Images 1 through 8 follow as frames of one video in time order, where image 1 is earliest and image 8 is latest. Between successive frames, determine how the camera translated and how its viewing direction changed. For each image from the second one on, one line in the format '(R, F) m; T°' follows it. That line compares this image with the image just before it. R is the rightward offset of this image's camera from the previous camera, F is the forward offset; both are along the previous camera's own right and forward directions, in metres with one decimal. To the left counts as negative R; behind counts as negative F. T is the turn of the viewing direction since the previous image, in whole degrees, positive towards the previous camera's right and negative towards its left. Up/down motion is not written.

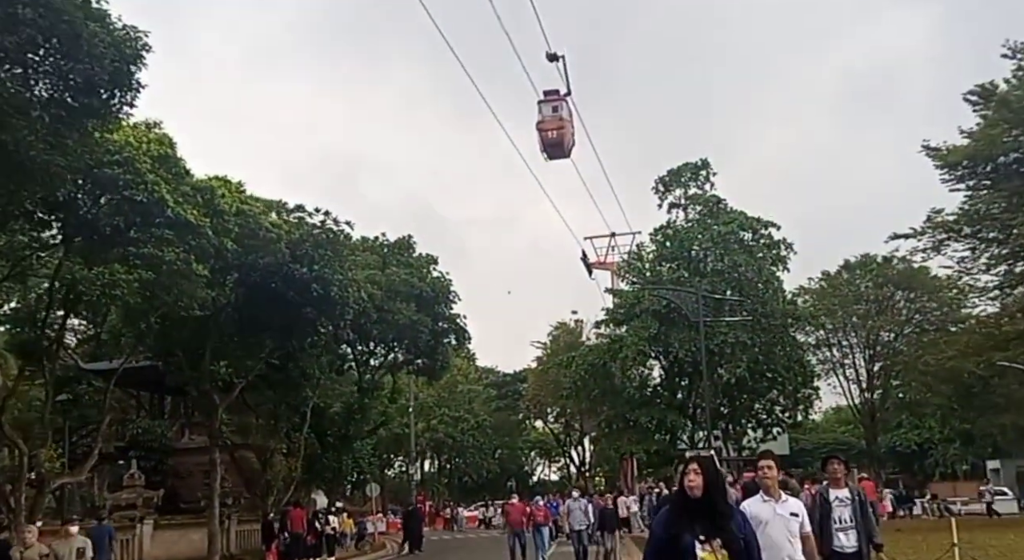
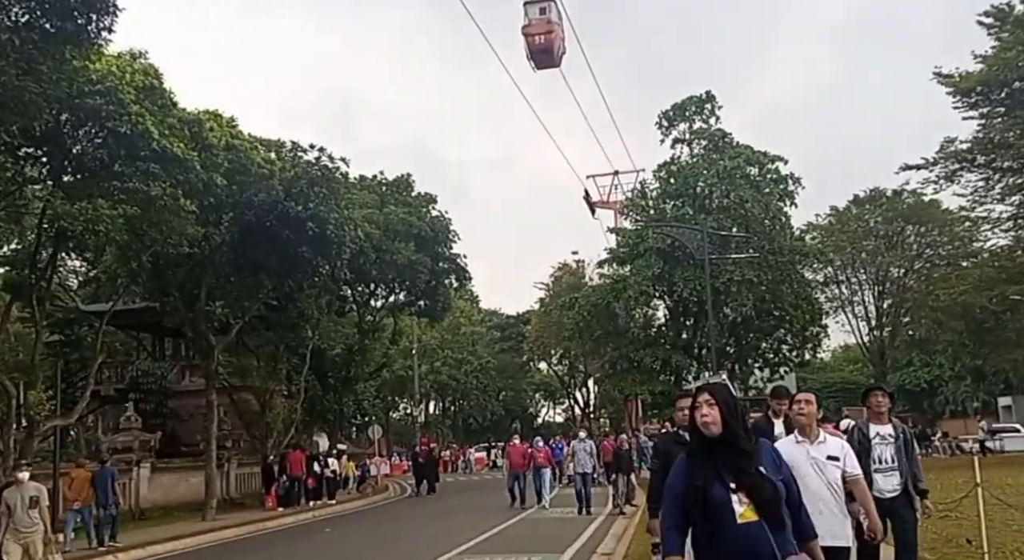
(+0.1, +0.9) m; 0°
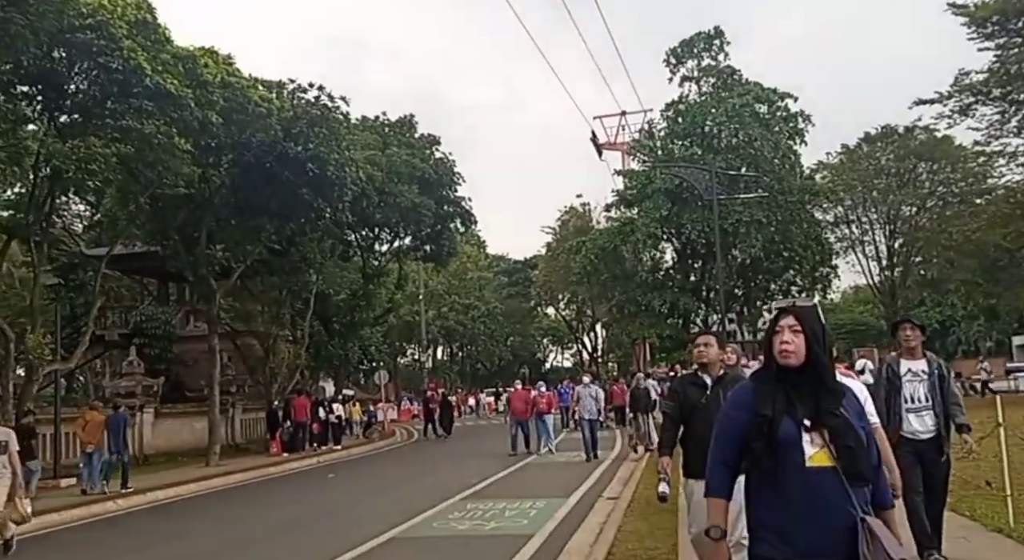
(+0.1, +0.7) m; 0°
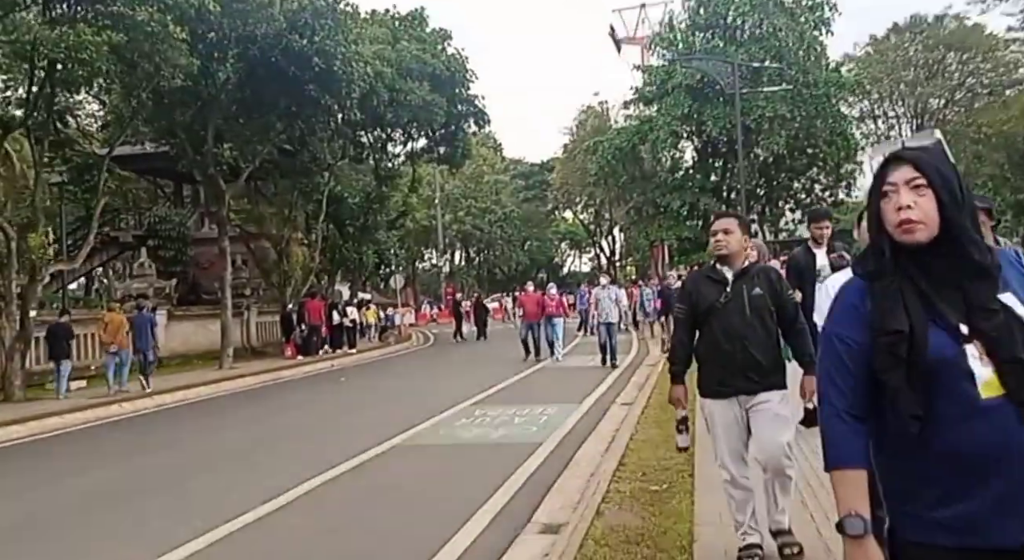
(+0.1, +0.8) m; -1°
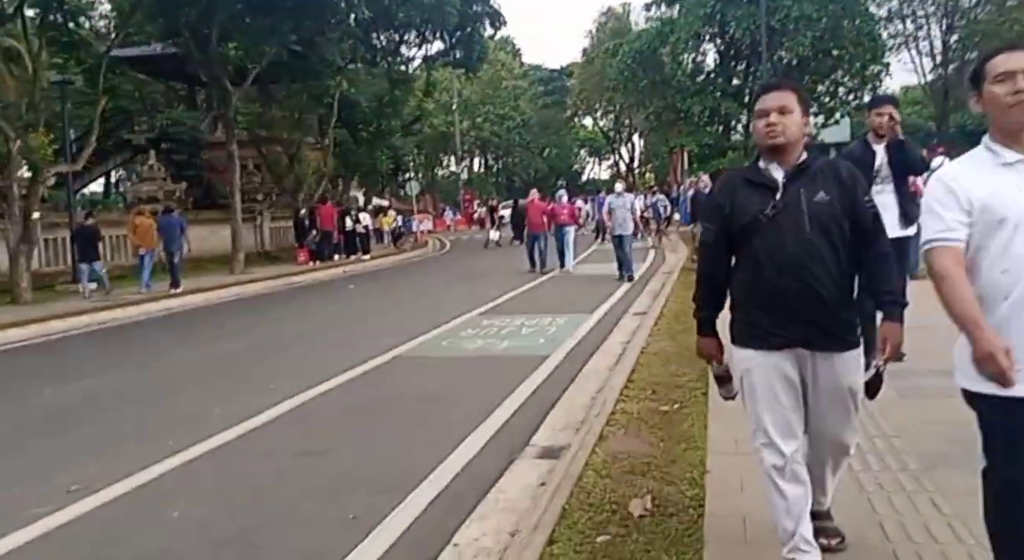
(+0.1, +0.6) m; -1°
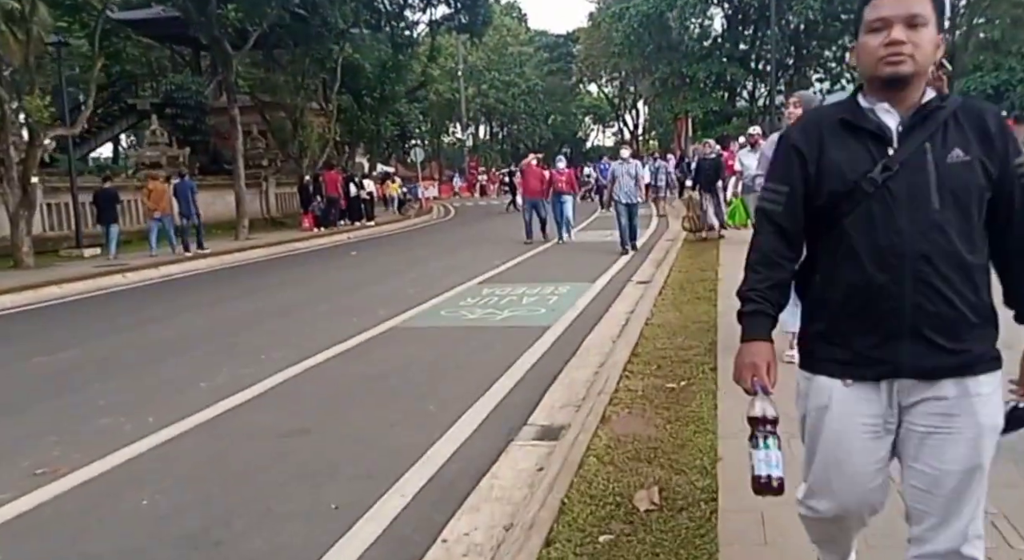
(0.0, +0.4) m; 0°
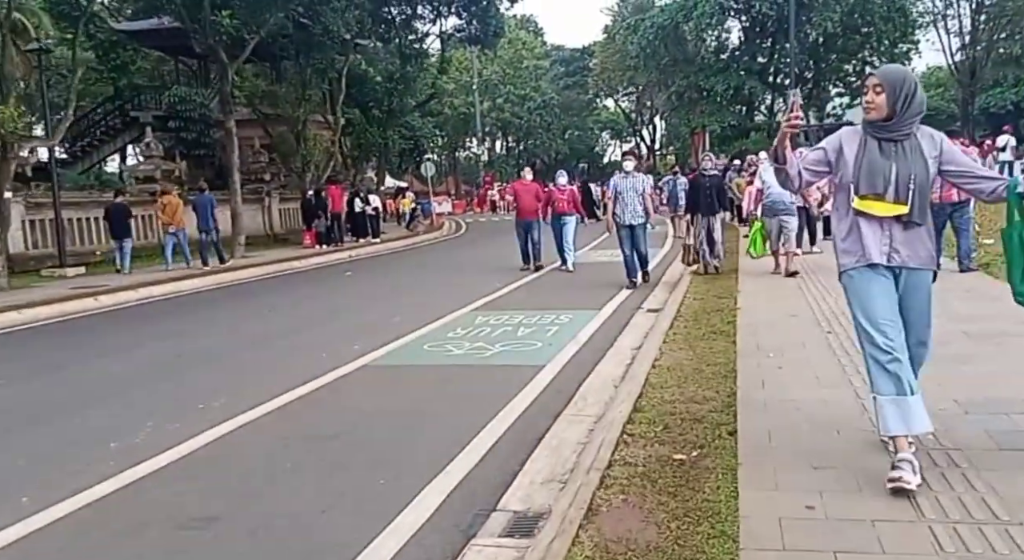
(+0.2, +1.1) m; -1°
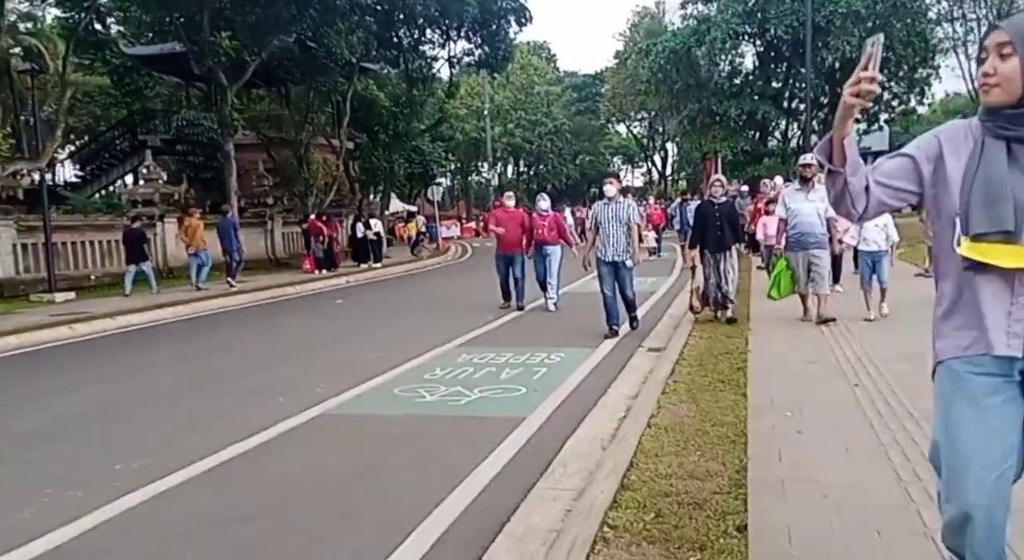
(+0.3, +1.0) m; -1°
